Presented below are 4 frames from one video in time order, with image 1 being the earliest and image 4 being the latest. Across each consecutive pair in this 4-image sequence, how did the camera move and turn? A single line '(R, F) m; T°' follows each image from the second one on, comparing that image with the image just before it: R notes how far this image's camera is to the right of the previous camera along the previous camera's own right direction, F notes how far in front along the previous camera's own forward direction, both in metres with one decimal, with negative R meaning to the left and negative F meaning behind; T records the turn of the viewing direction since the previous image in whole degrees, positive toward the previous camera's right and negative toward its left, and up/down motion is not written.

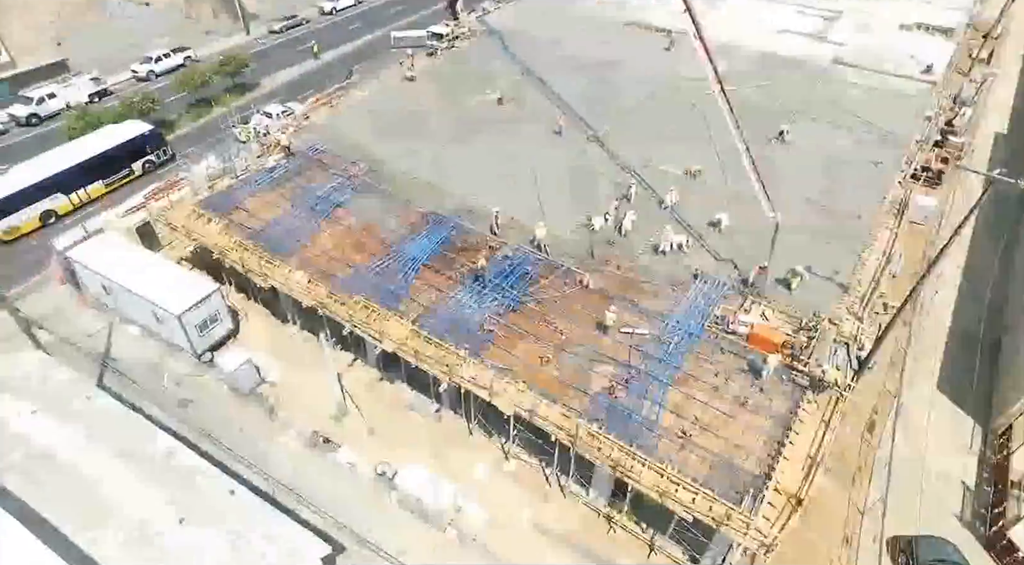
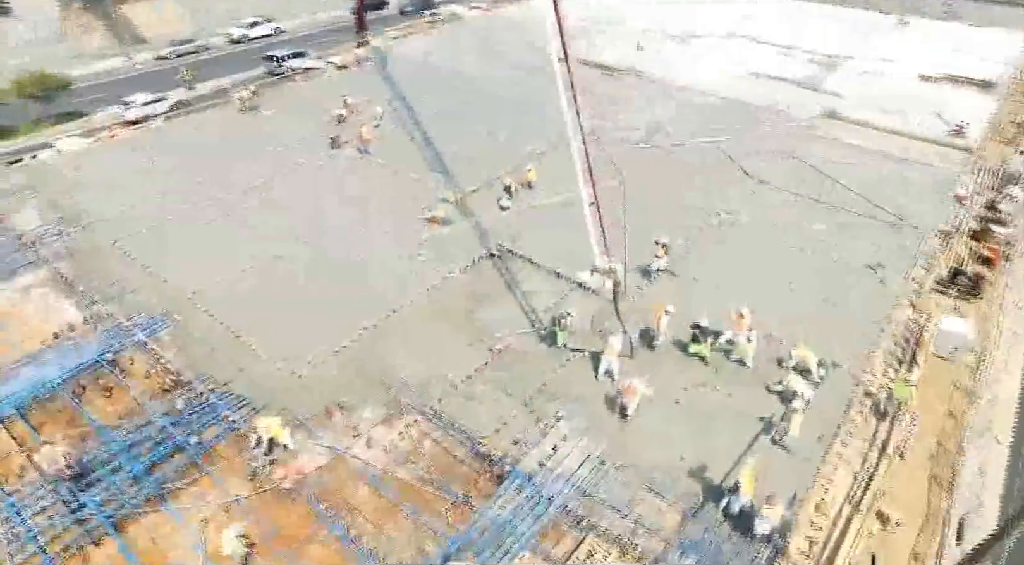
(+6.3, +13.0) m; -29°
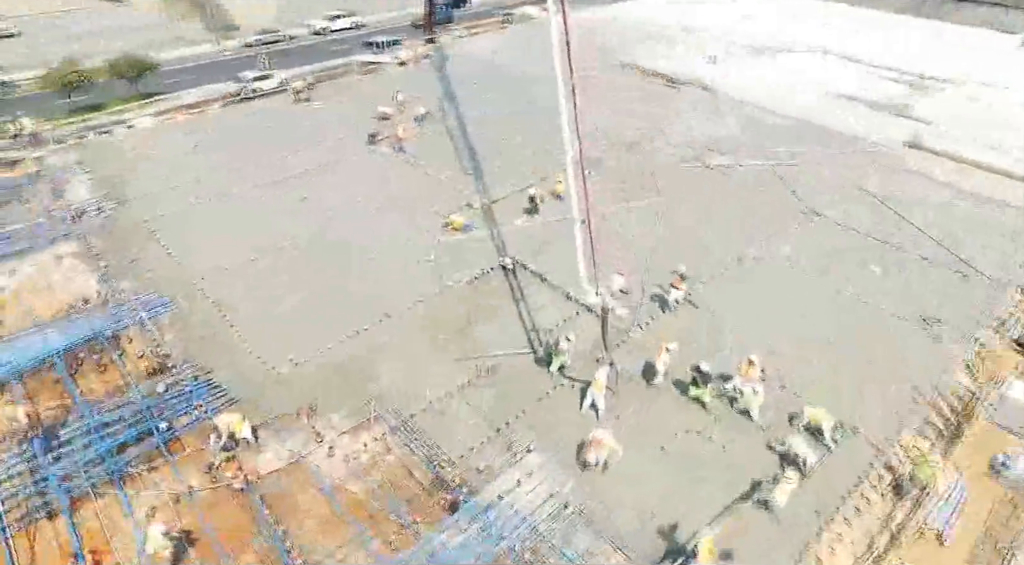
(+1.7, +0.8) m; -8°
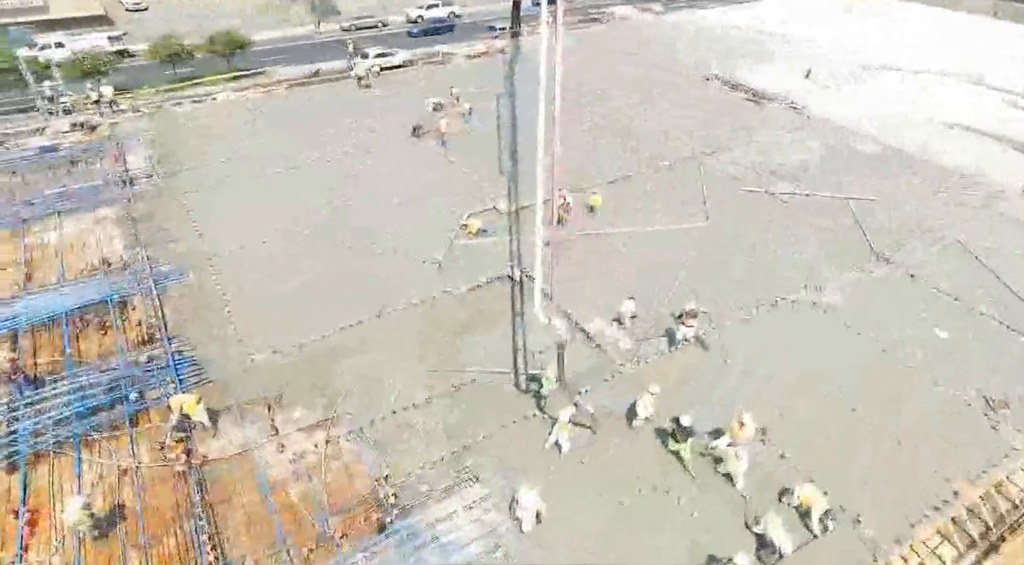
(+2.1, +1.0) m; -9°
